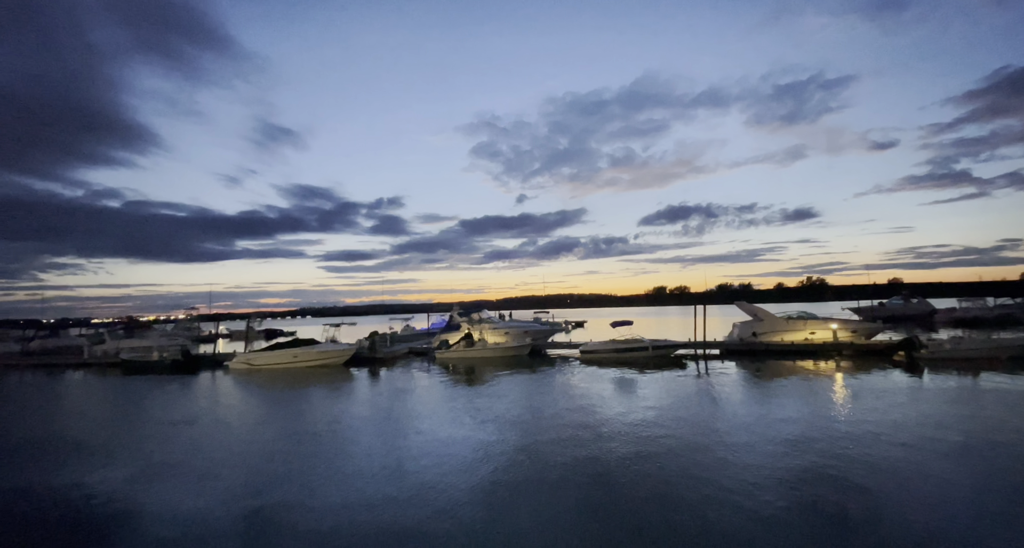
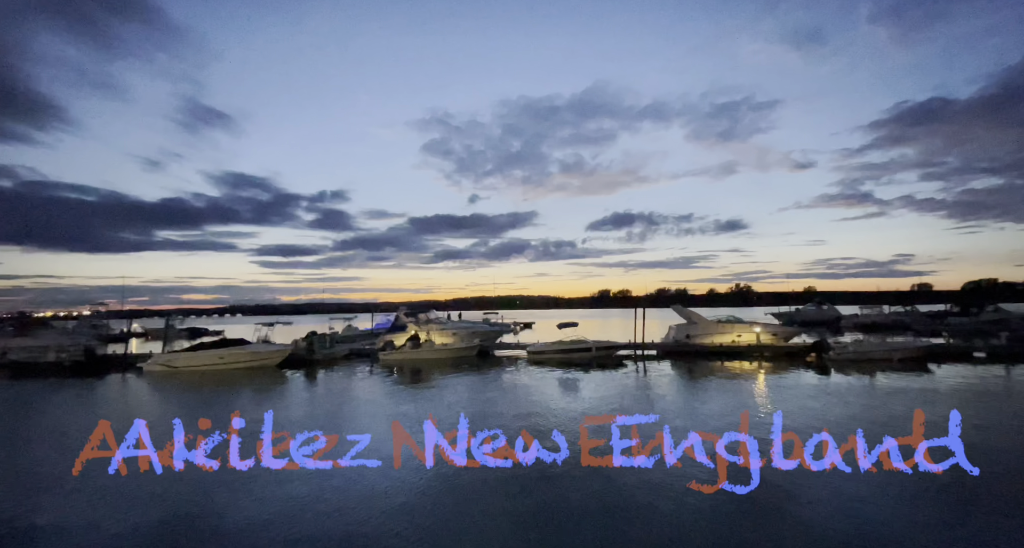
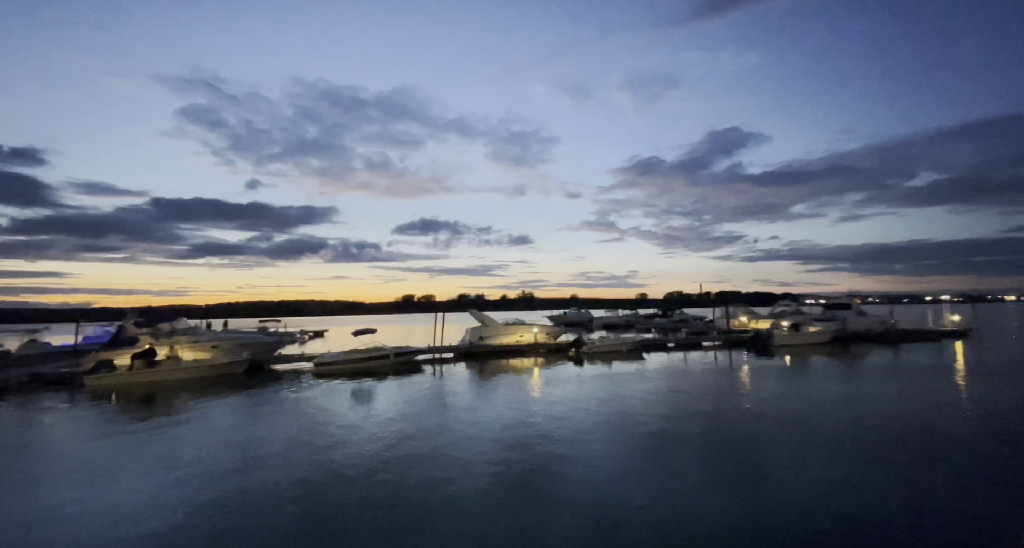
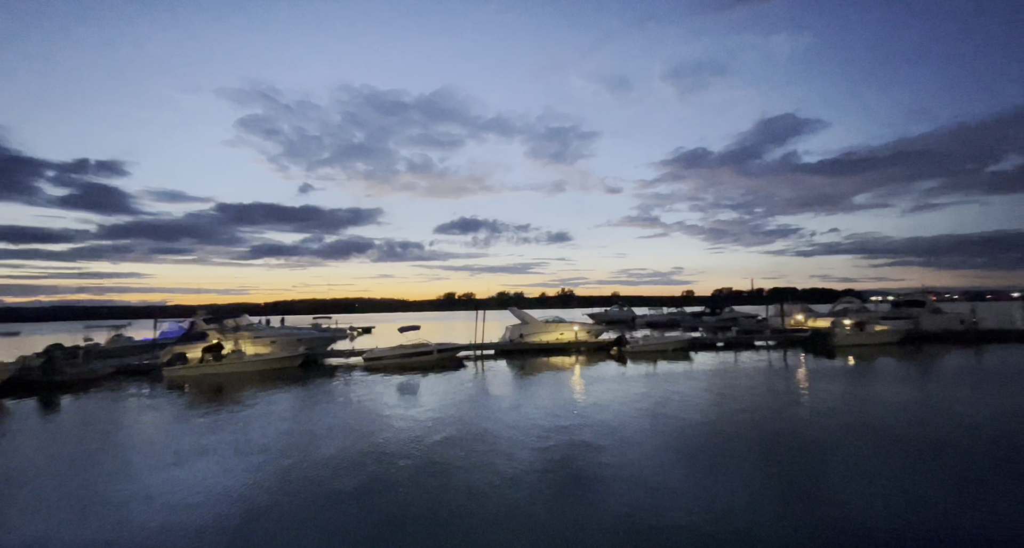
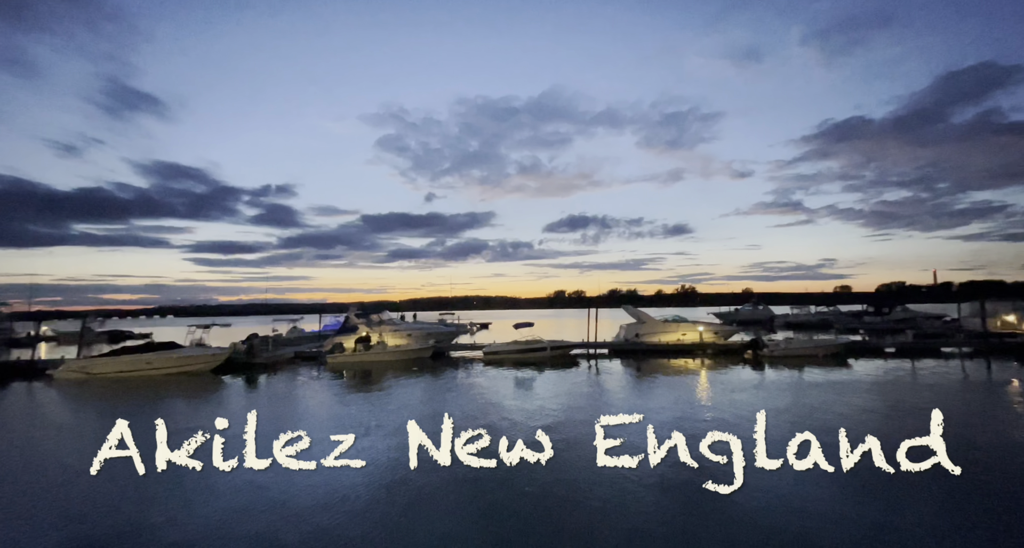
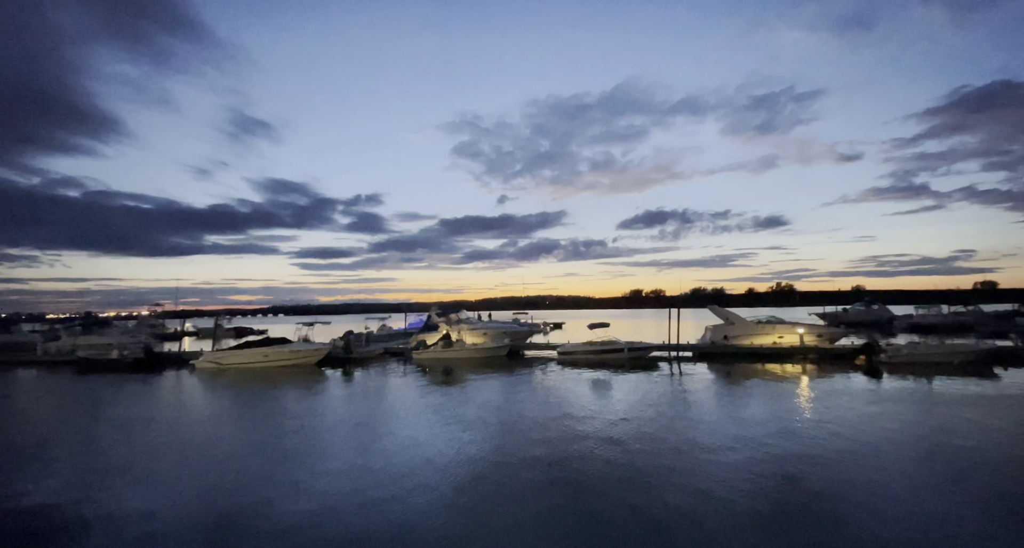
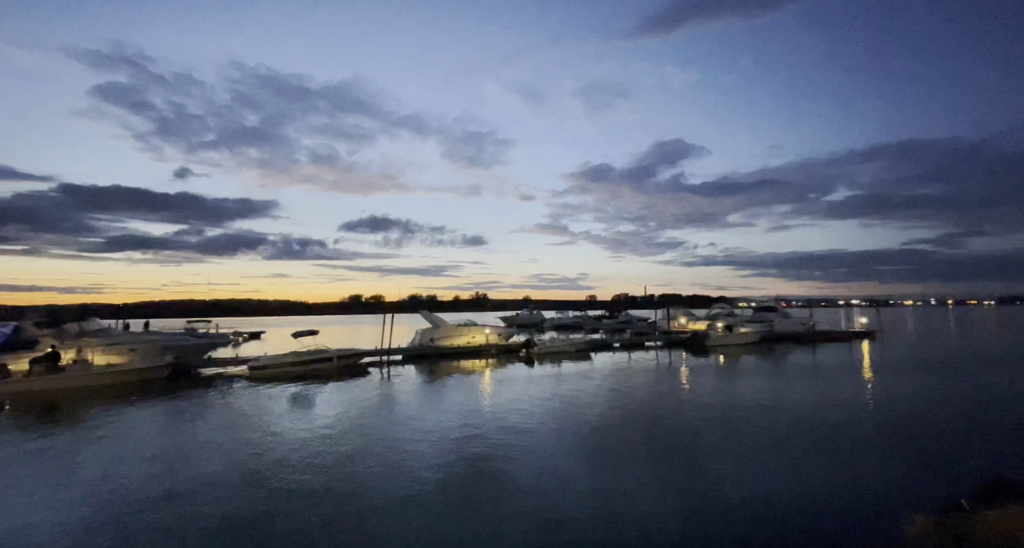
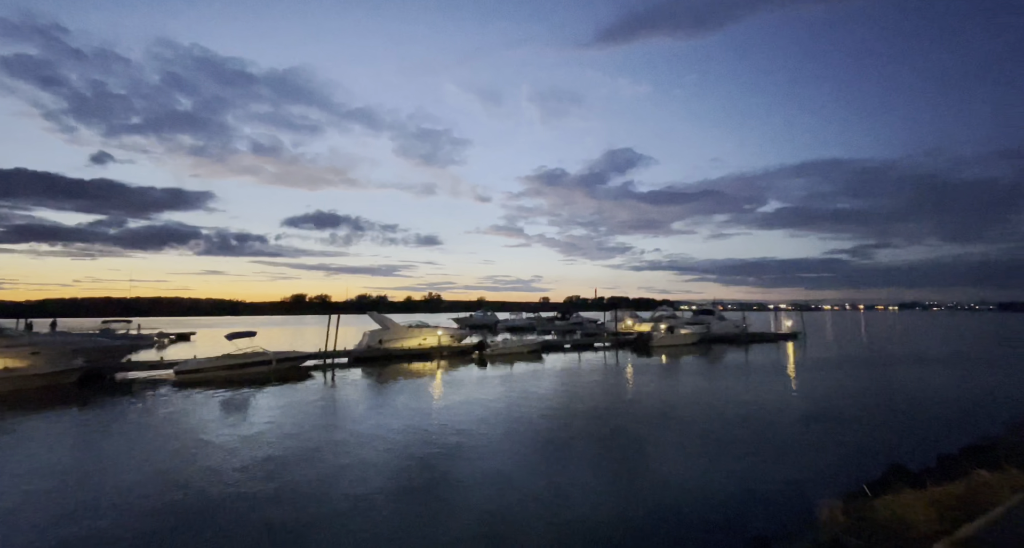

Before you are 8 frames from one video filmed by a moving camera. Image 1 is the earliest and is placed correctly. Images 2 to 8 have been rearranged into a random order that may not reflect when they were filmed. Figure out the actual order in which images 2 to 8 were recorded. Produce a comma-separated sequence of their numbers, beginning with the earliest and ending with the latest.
6, 2, 5, 4, 3, 7, 8
